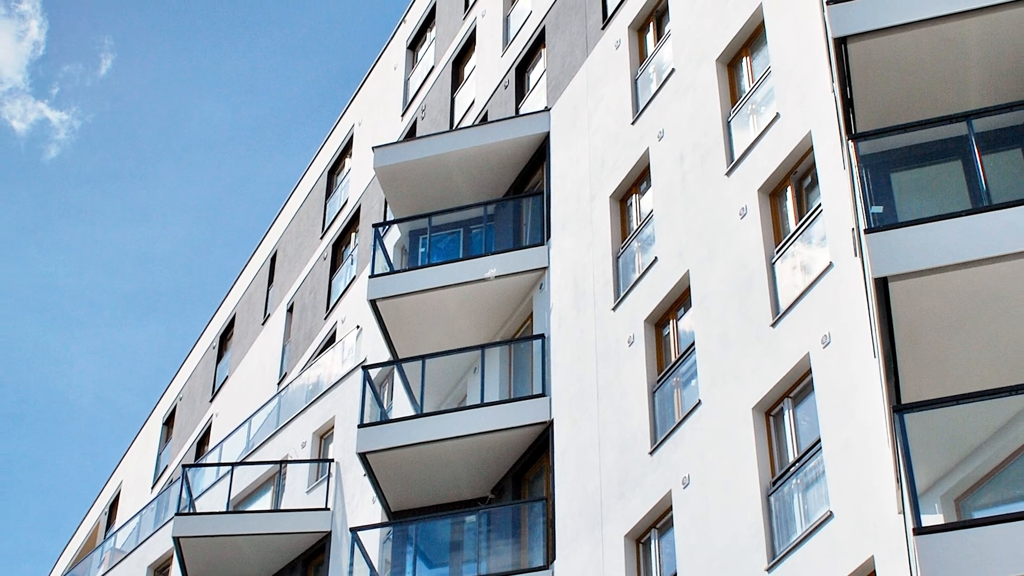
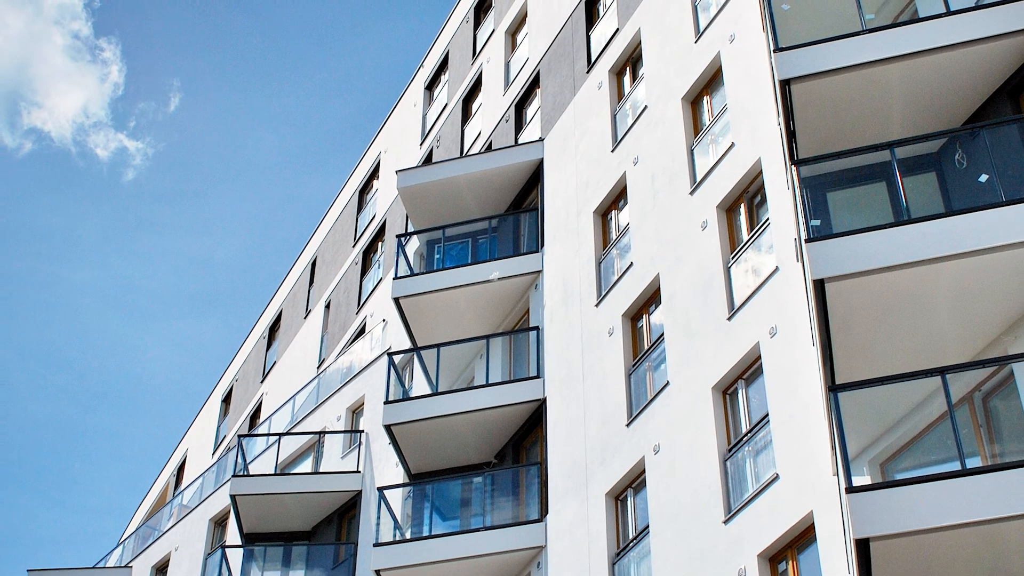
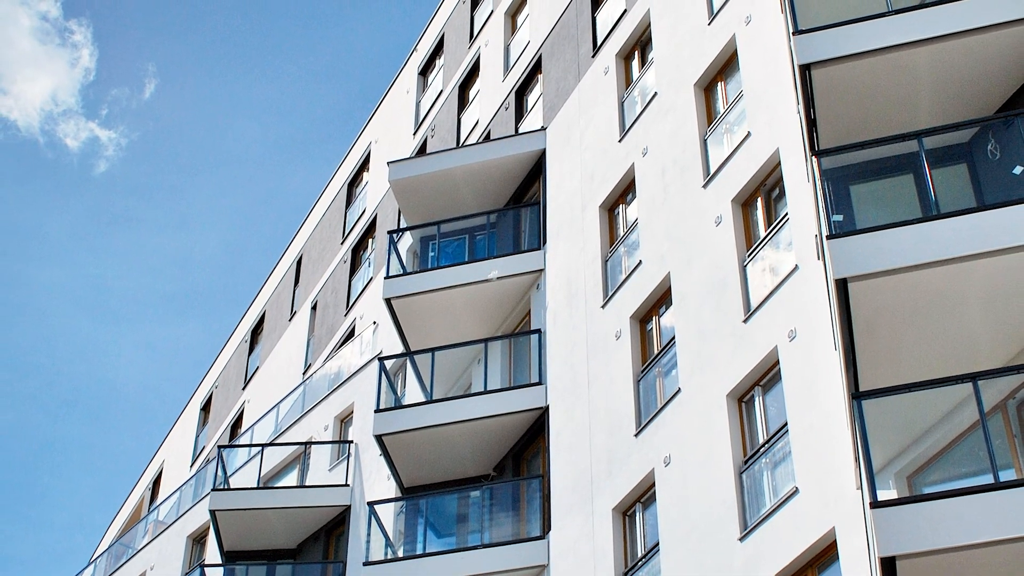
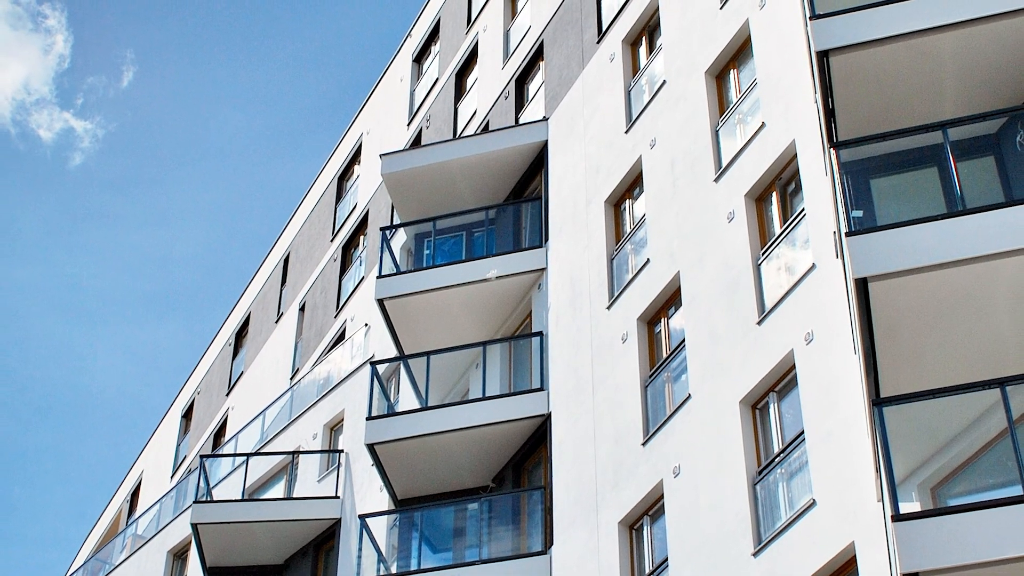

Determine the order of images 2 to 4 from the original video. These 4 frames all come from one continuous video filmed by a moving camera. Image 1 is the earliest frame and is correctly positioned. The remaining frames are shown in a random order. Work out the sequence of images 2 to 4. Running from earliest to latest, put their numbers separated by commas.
4, 3, 2
